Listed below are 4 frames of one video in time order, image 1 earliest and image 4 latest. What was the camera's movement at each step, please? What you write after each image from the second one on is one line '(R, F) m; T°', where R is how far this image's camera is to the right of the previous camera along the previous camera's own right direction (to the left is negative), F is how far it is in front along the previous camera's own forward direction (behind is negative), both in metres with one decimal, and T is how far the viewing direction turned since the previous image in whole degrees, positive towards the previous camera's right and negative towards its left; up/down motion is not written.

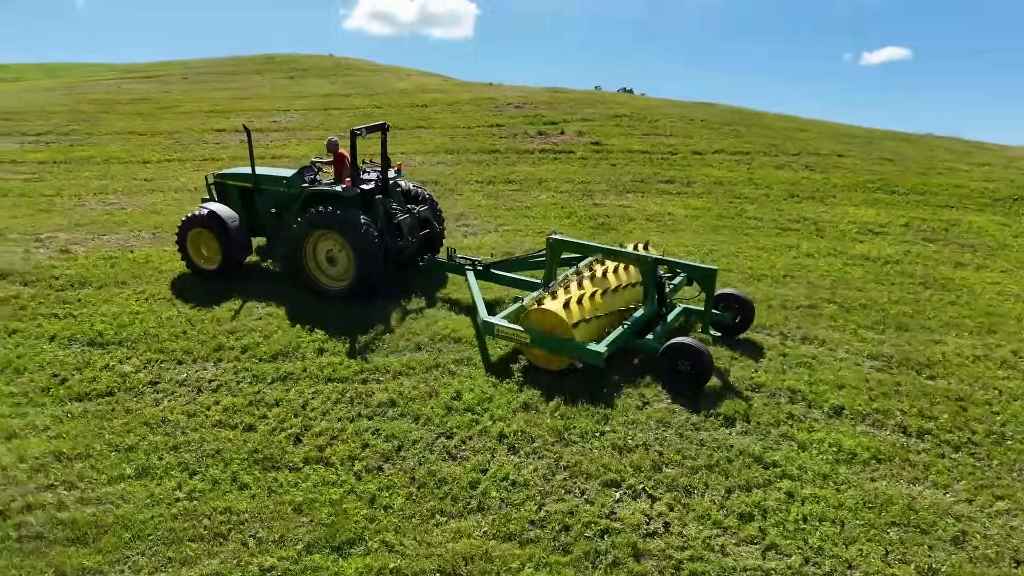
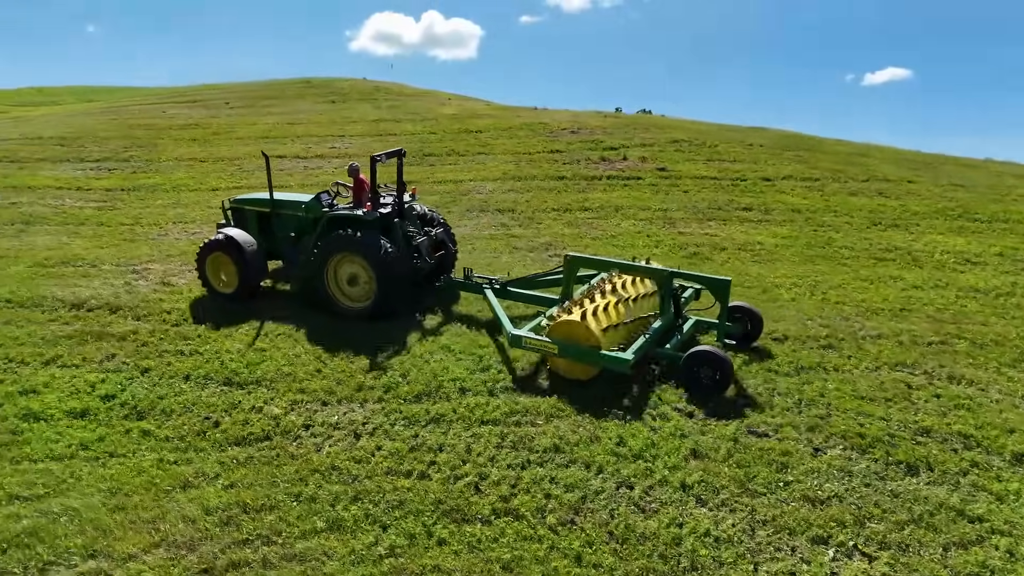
(-1.0, +0.1) m; -1°
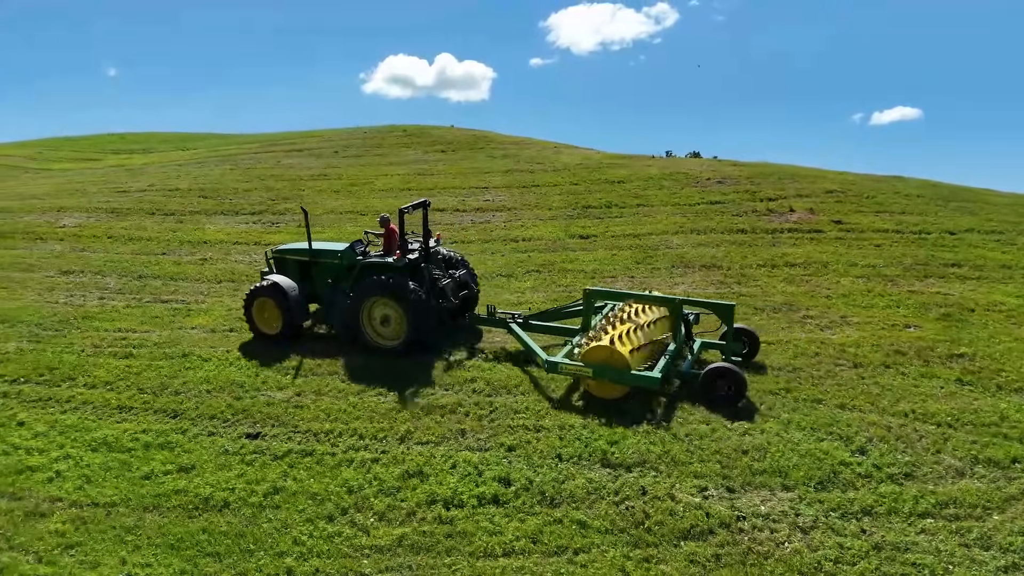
(-2.7, +0.1) m; -2°
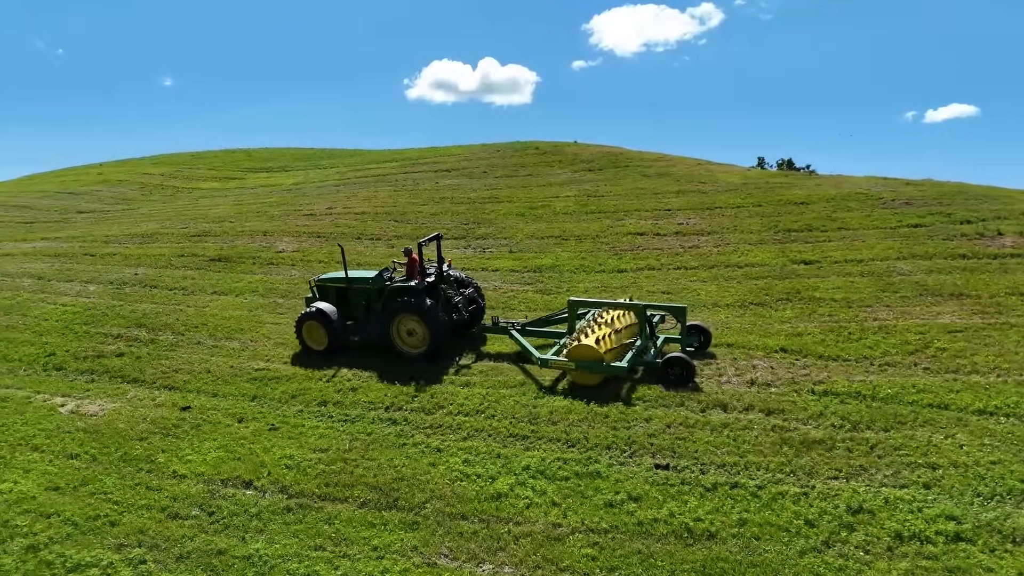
(-2.9, -0.7) m; -4°
